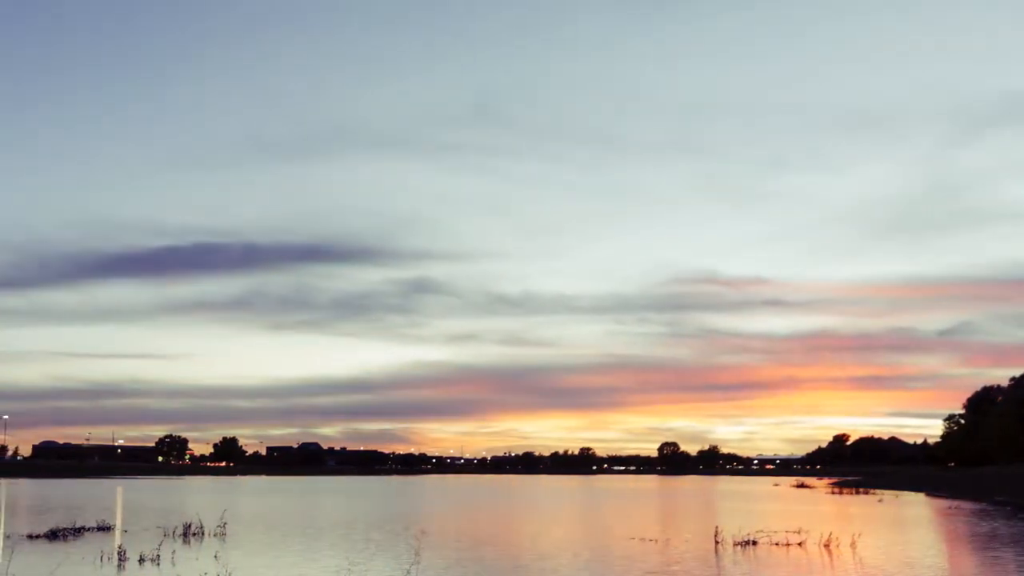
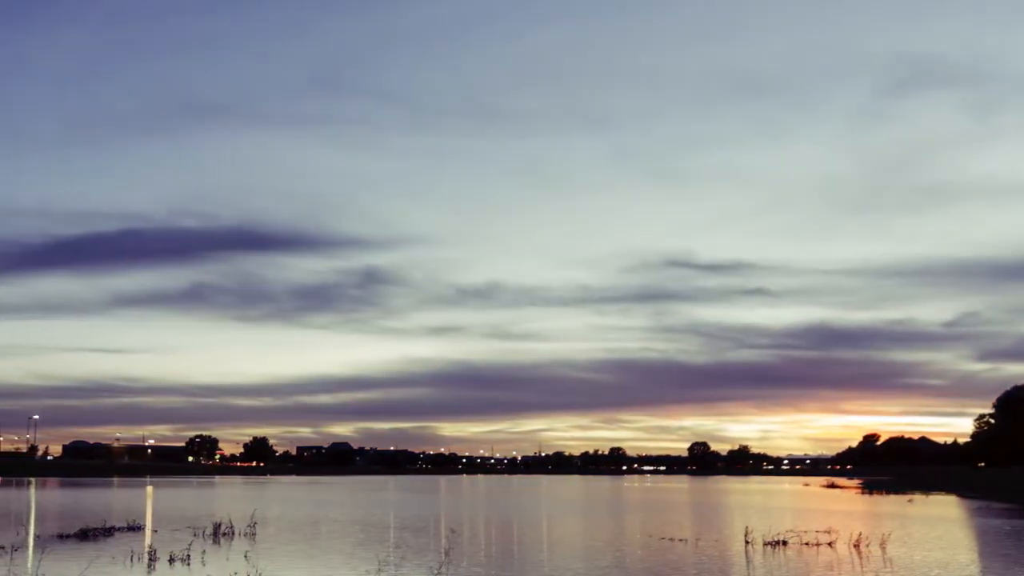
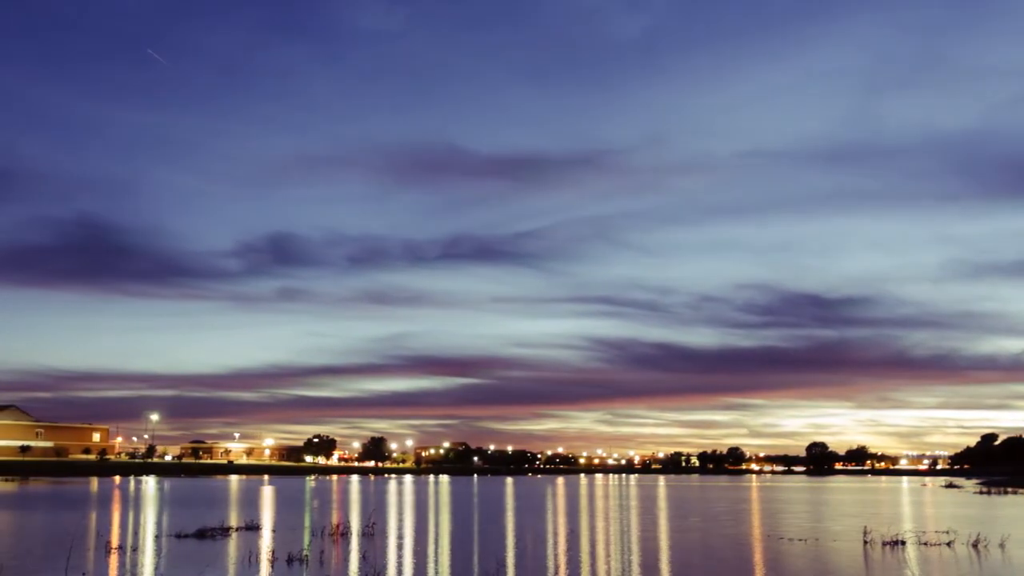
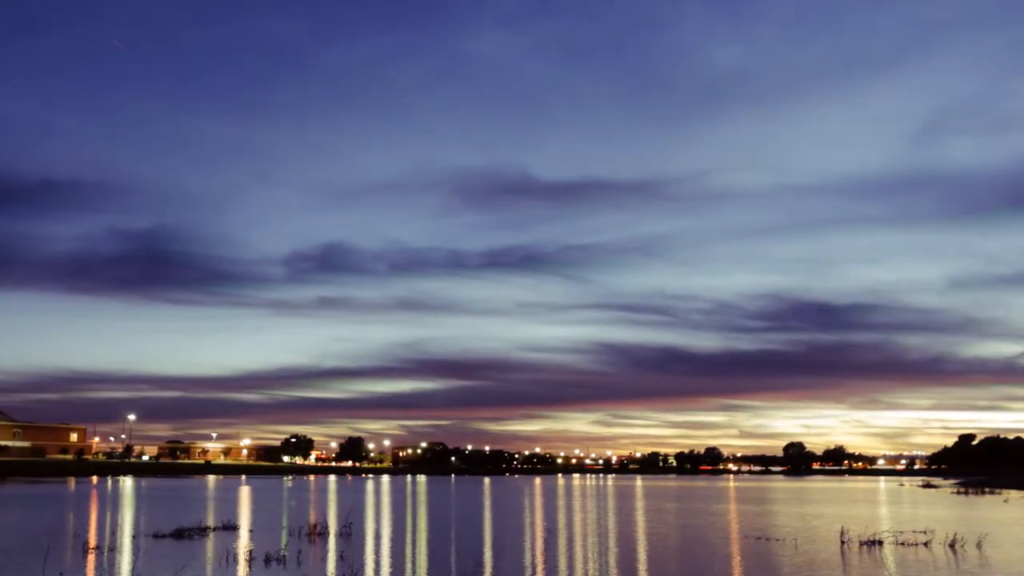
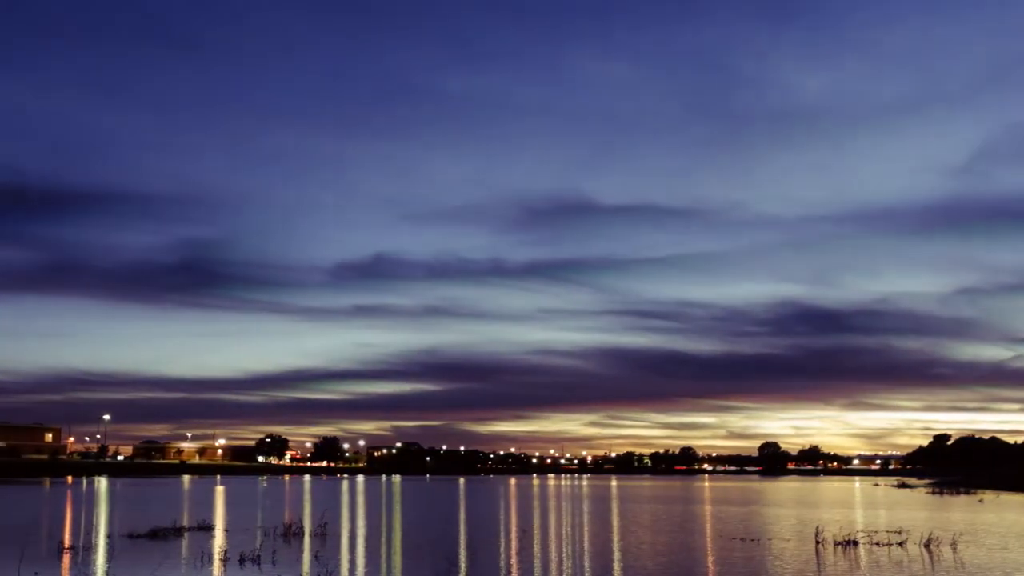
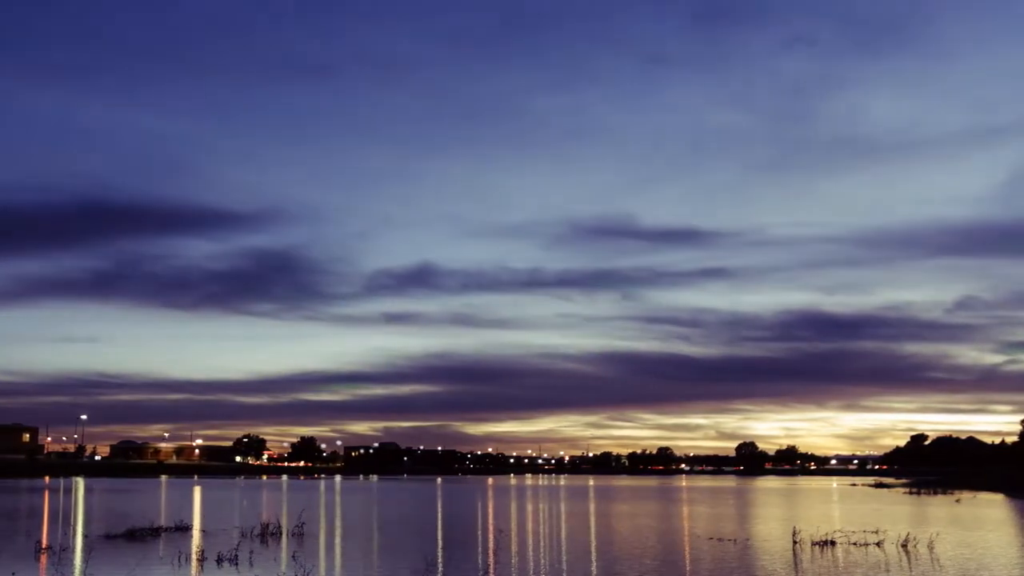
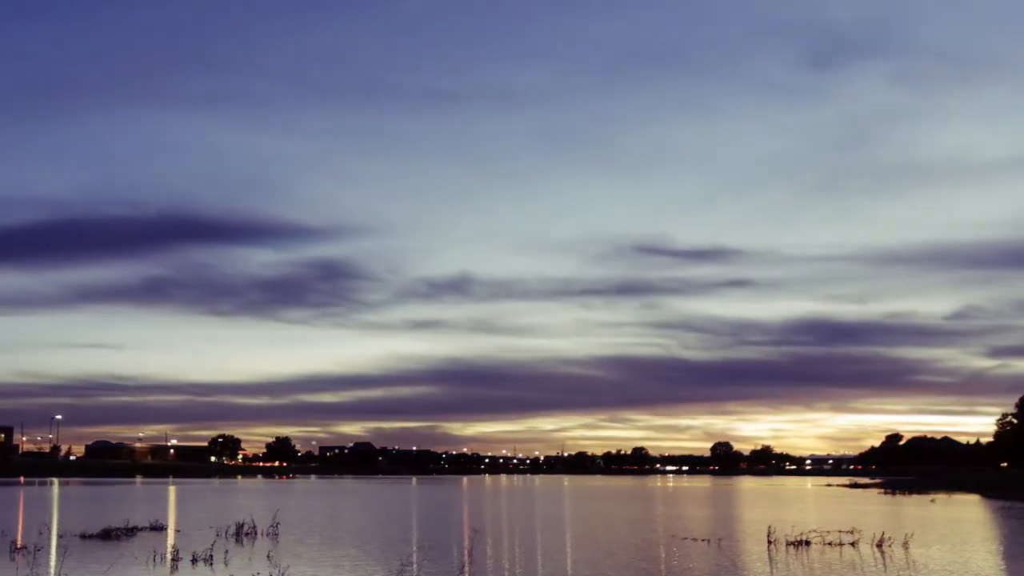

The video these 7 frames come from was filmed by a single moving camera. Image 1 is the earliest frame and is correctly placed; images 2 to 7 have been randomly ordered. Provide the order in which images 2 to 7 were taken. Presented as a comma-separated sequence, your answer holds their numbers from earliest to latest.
2, 7, 6, 5, 4, 3
